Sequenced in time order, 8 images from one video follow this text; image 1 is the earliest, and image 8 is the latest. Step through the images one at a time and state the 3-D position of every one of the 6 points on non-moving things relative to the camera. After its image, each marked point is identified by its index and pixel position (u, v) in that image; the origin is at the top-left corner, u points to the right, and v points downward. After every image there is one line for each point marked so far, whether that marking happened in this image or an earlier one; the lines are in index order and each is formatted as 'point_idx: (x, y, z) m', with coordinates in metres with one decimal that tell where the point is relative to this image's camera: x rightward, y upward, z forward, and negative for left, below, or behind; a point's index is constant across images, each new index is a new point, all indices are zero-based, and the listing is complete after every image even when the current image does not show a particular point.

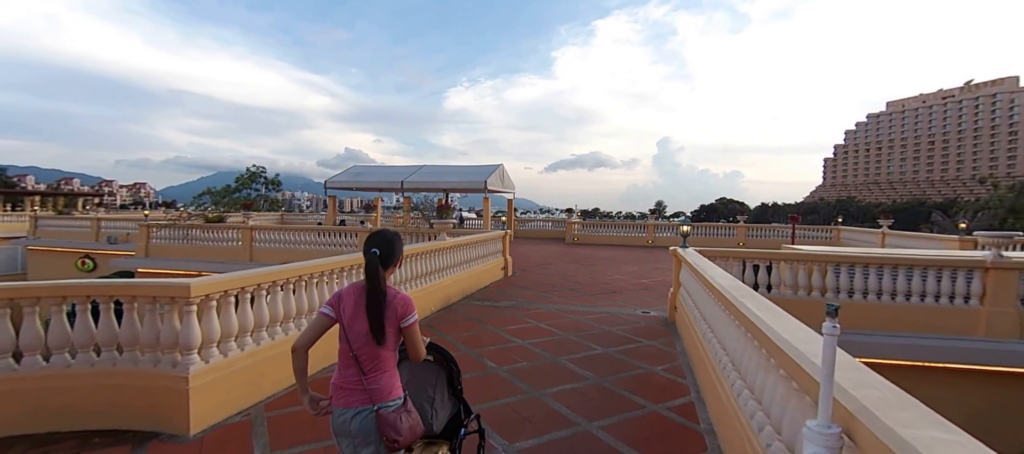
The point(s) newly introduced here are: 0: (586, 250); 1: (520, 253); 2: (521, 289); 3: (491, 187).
0: (+2.7, -0.9, +16.8) m
1: (+0.3, -0.9, +15.3) m
2: (+0.2, -1.2, +8.9) m
3: (-0.8, +1.5, +17.4) m
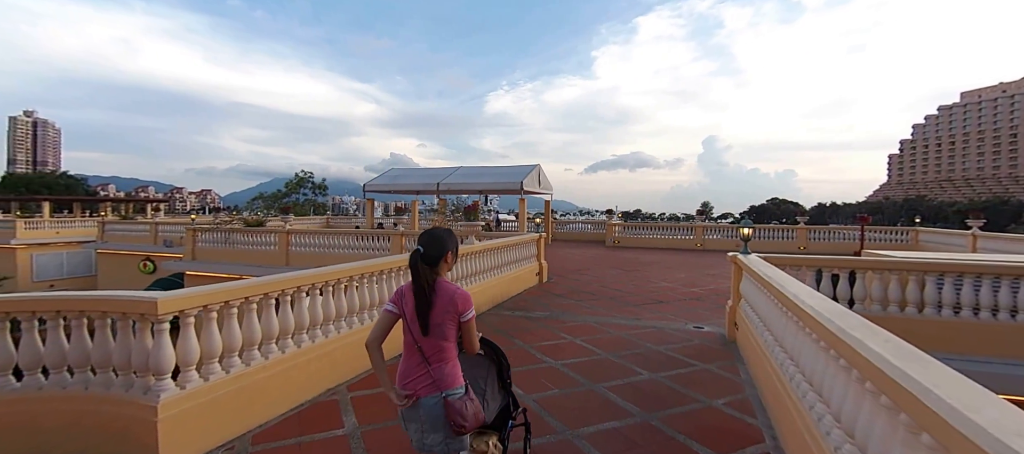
0: (+4.1, -1.0, +15.9) m
1: (+1.5, -1.0, +14.6) m
2: (+0.8, -1.3, +8.2) m
3: (+0.6, +1.4, +16.8) m
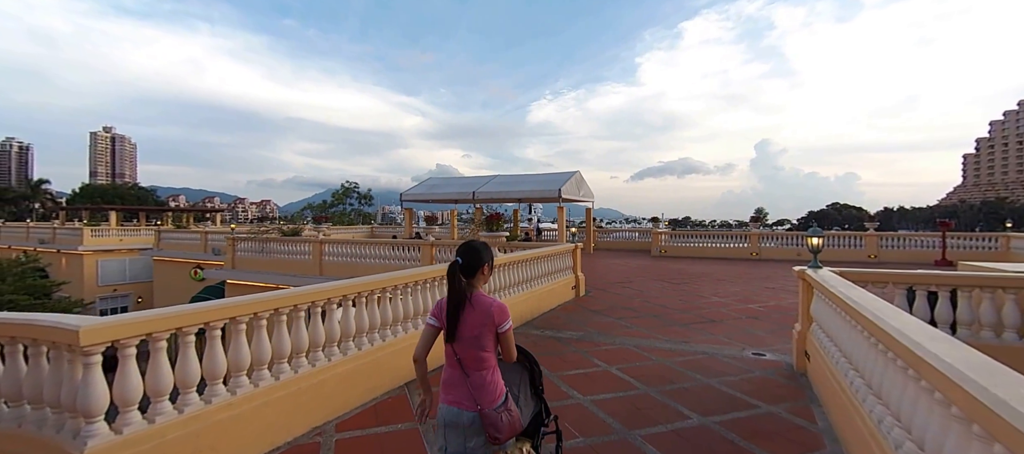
0: (+5.3, -1.2, +14.8) m
1: (+2.6, -1.2, +13.7) m
2: (+1.3, -1.4, +7.5) m
3: (+1.9, +1.1, +16.0) m
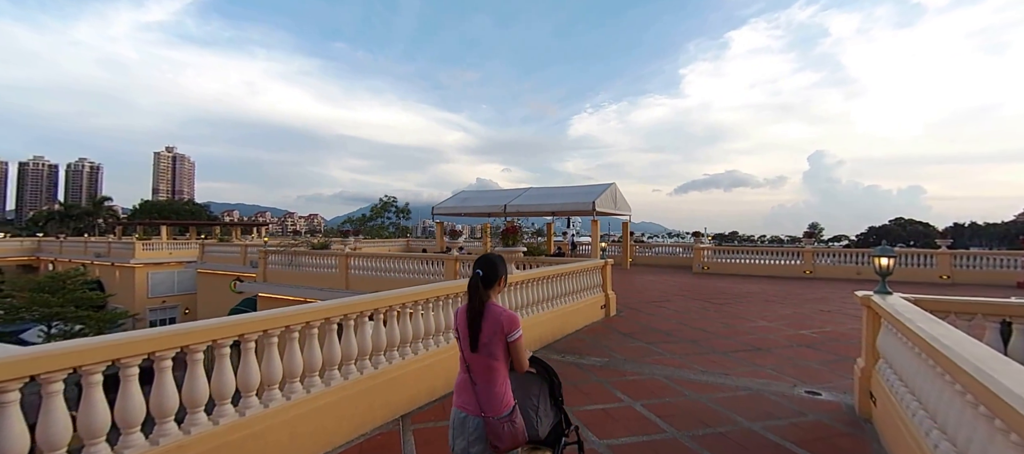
0: (+6.3, -1.7, +13.8) m
1: (+3.5, -1.7, +13.0) m
2: (+1.7, -1.7, +6.9) m
3: (+3.0, +0.6, +15.4) m
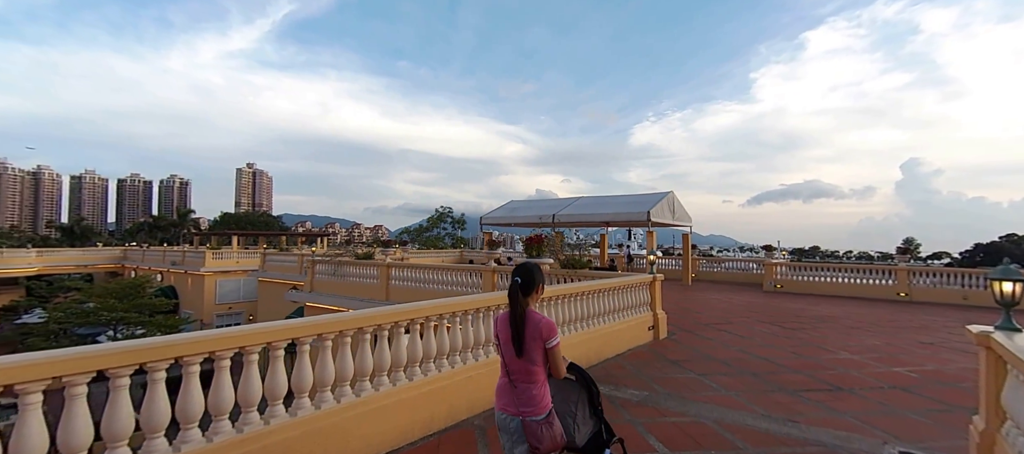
0: (+7.5, -2.1, +12.3) m
1: (+4.7, -2.0, +11.8) m
2: (+2.1, -1.8, +6.0) m
3: (+4.5, +0.3, +14.4) m
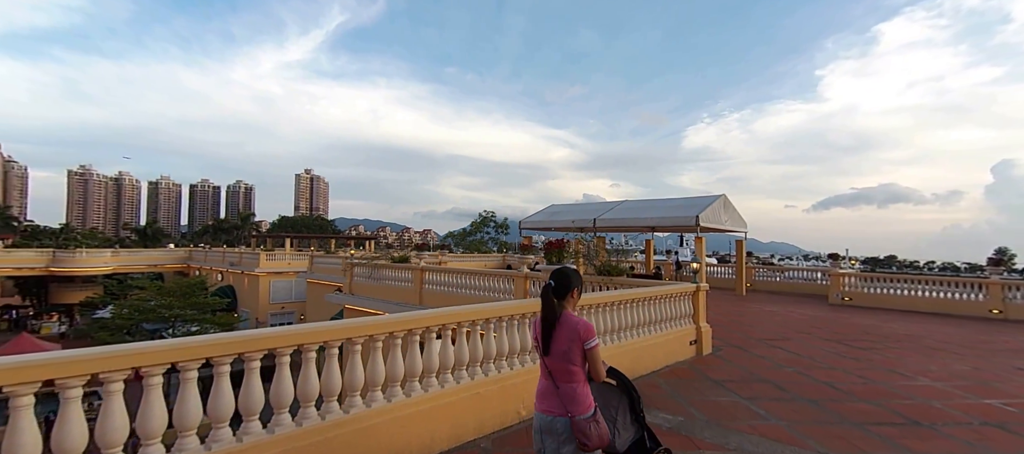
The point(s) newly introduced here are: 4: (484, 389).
0: (+8.4, -2.2, +11.1) m
1: (+5.6, -2.1, +10.9) m
2: (+2.4, -1.9, +5.4) m
3: (+5.7, +0.1, +13.5) m
4: (-0.3, -1.4, +4.0) m
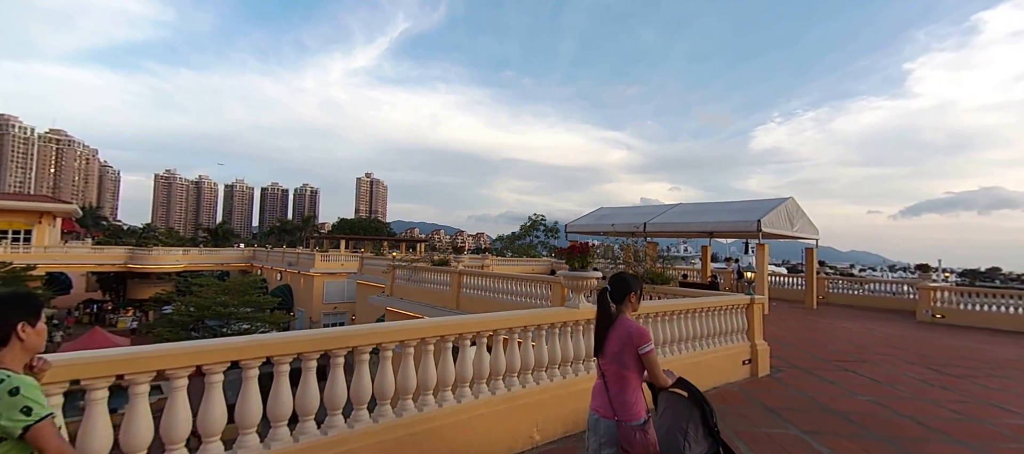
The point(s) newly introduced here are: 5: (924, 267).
0: (+9.3, -2.4, +9.6) m
1: (+6.4, -2.2, +9.8) m
2: (+2.6, -2.0, +4.7) m
3: (+6.9, -0.1, +12.3) m
4: (-0.2, -1.4, +3.6) m
5: (+13.7, -1.3, +15.5) m
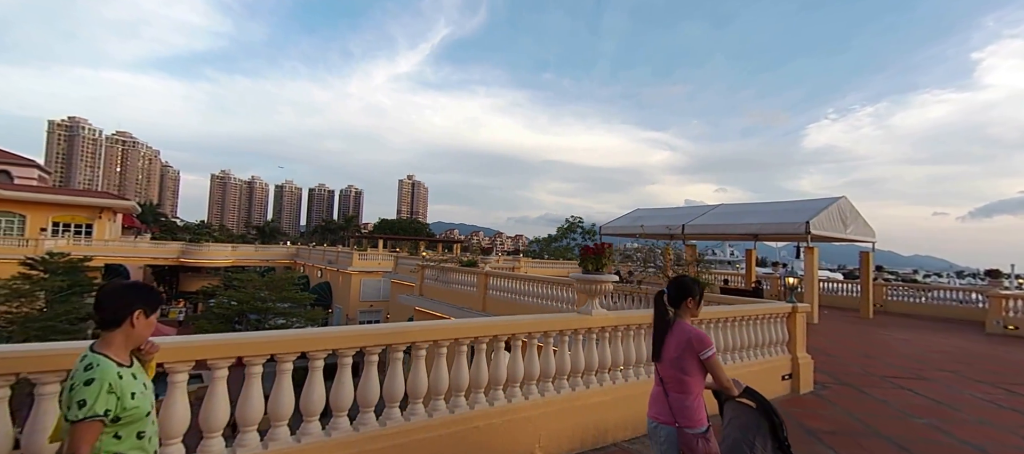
0: (+9.8, -2.5, +8.5) m
1: (+6.9, -2.3, +8.9) m
2: (+2.7, -2.0, +4.2) m
3: (+7.6, -0.1, +11.4) m
4: (-0.2, -1.4, +3.3) m
5: (+14.7, -1.5, +14.0) m
